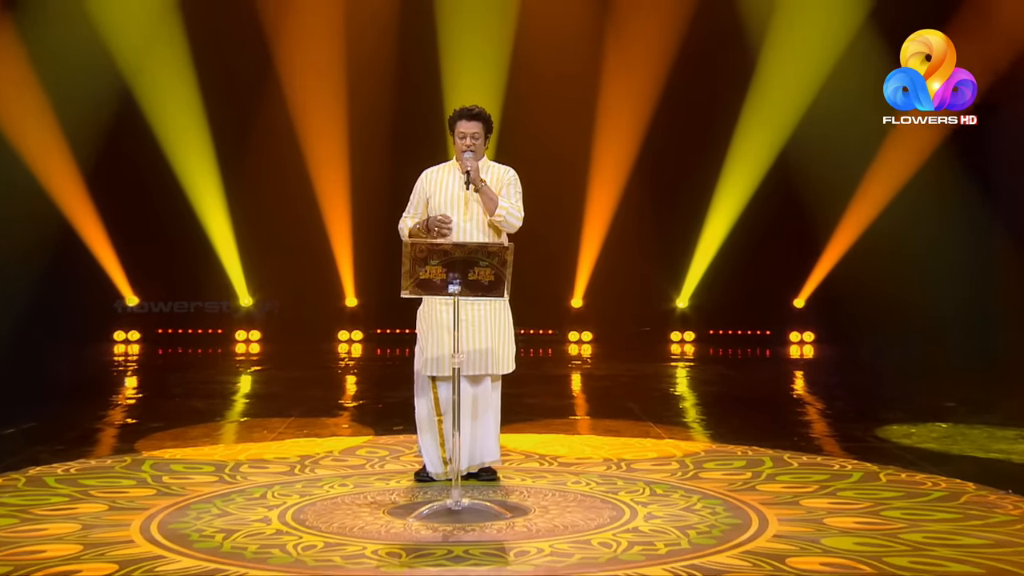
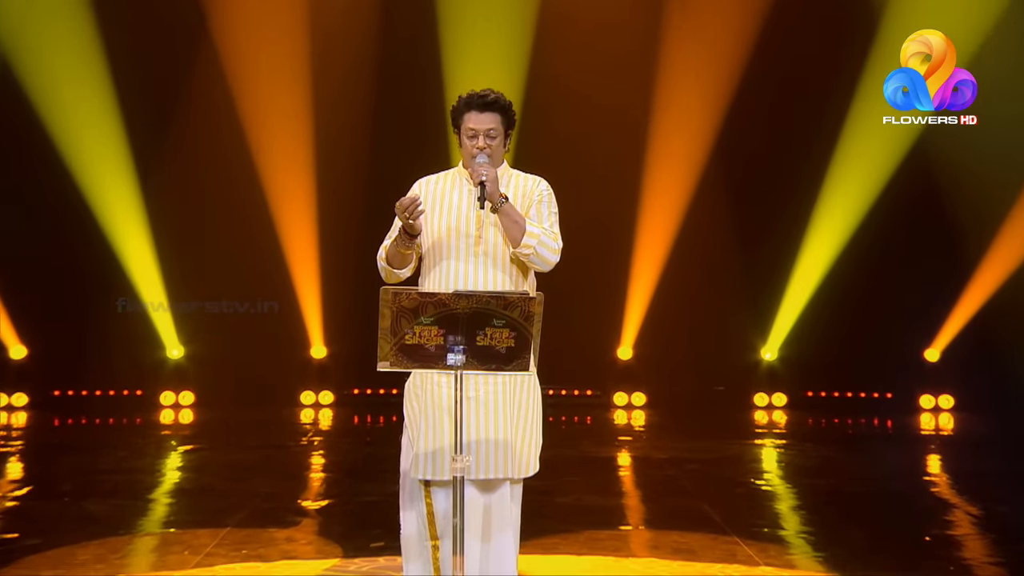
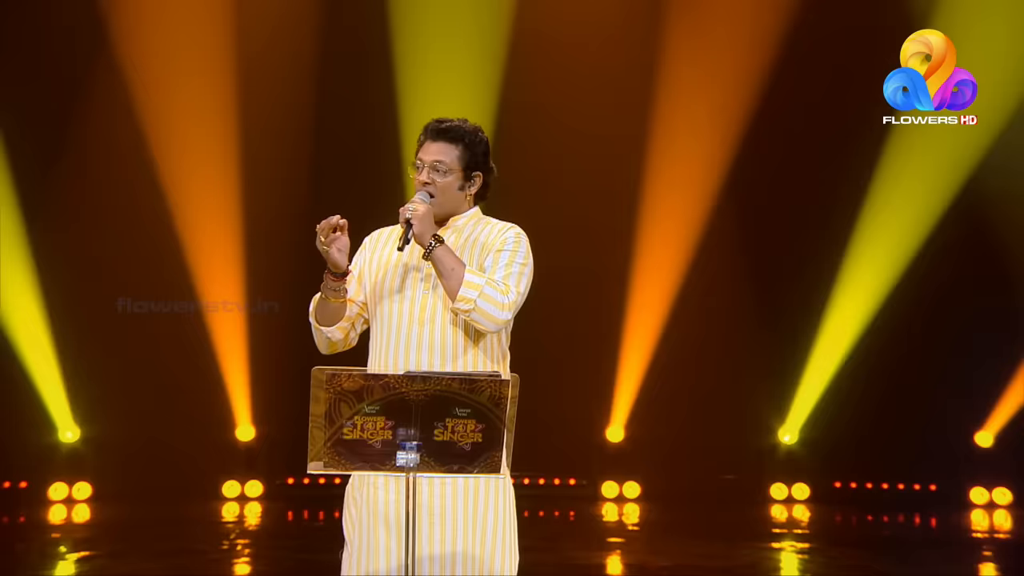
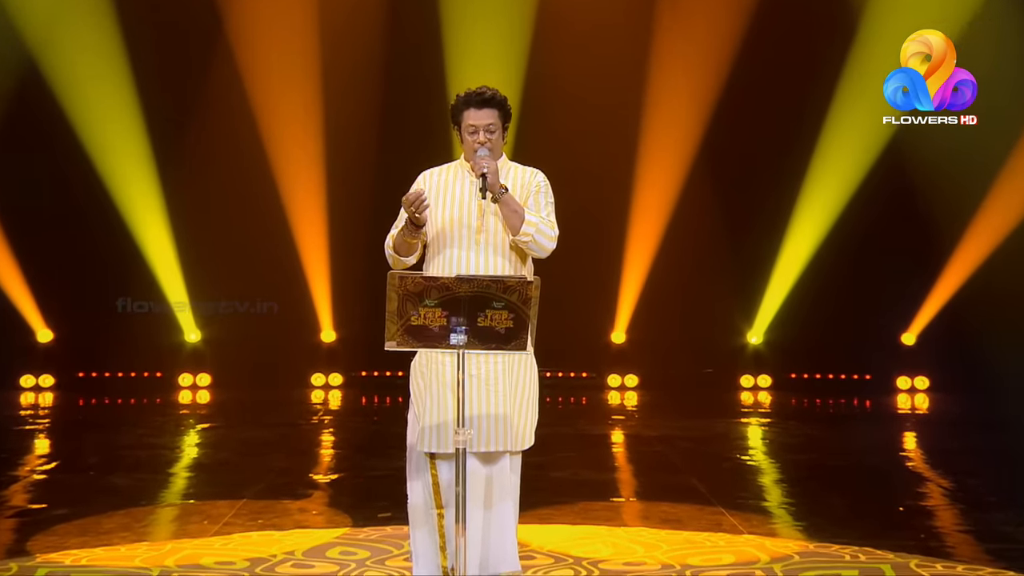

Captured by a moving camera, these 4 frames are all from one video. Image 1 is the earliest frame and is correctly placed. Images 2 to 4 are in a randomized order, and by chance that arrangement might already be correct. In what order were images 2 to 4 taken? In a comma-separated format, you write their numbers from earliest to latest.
4, 2, 3
